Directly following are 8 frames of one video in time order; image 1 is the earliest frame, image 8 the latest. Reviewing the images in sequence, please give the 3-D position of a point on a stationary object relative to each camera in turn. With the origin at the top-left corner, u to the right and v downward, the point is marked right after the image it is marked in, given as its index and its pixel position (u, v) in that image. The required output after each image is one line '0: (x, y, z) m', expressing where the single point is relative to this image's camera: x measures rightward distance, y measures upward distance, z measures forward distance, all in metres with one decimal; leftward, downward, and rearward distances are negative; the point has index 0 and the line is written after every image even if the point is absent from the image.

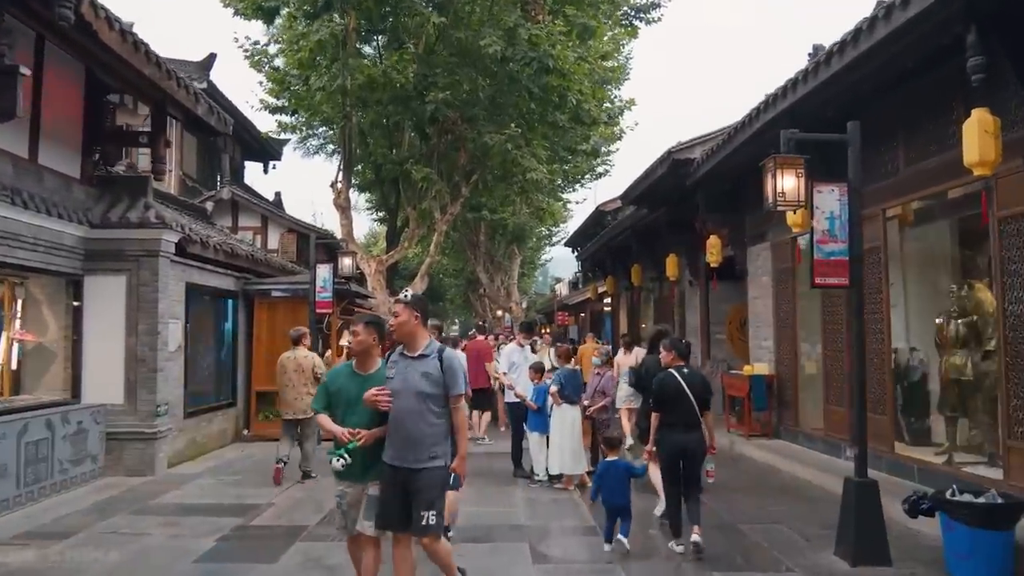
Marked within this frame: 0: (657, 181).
0: (+2.4, +1.7, +13.5) m
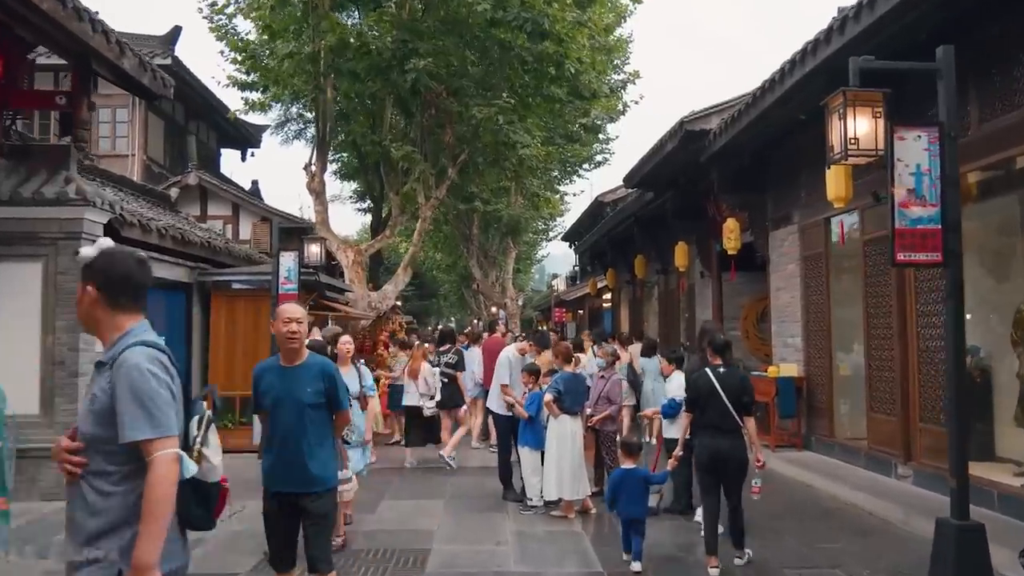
0: (+2.3, +1.9, +12.0) m
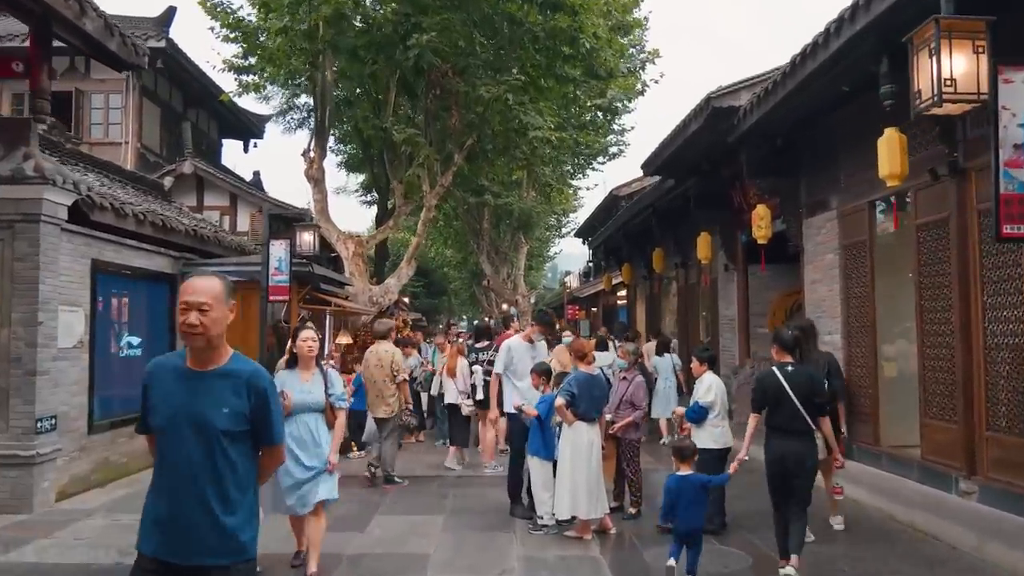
0: (+2.4, +2.0, +11.0) m
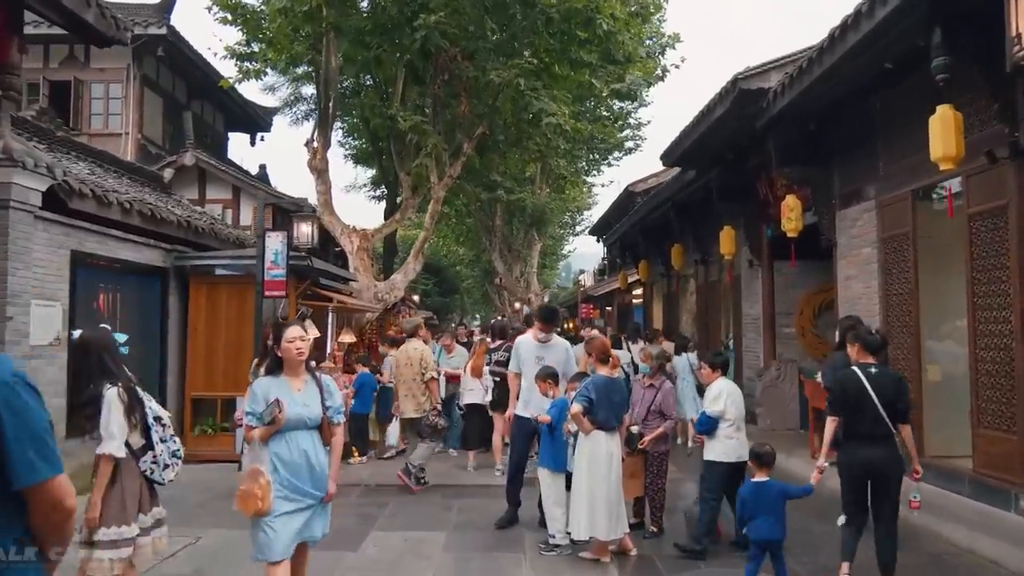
0: (+2.6, +2.0, +10.3) m
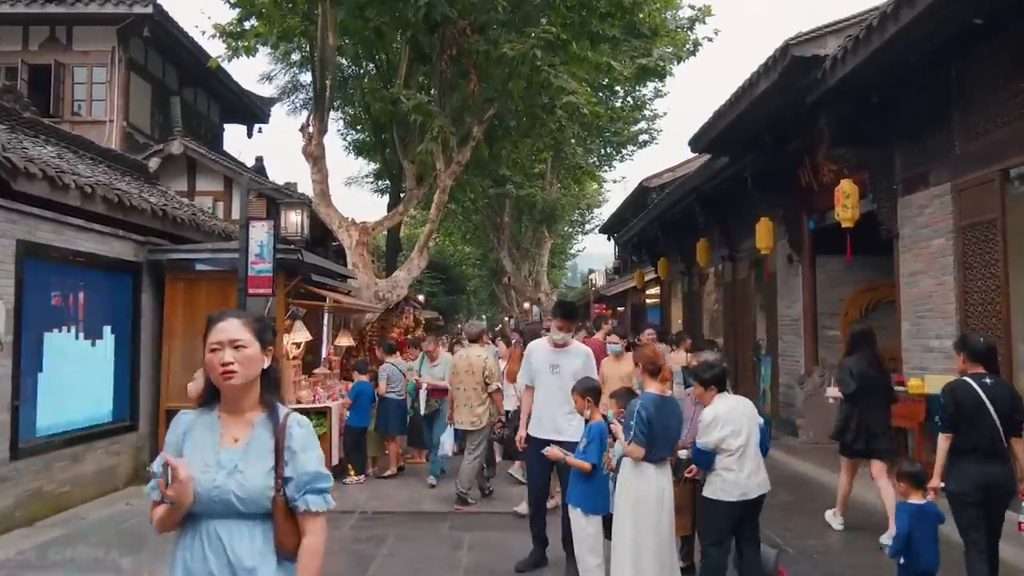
0: (+2.7, +2.0, +9.1) m
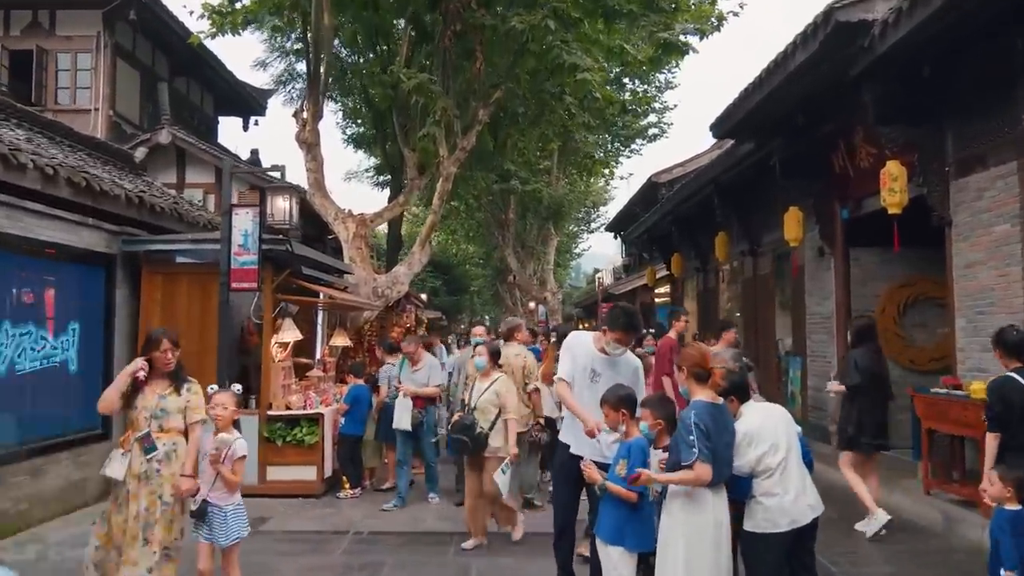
0: (+2.8, +2.1, +8.3) m
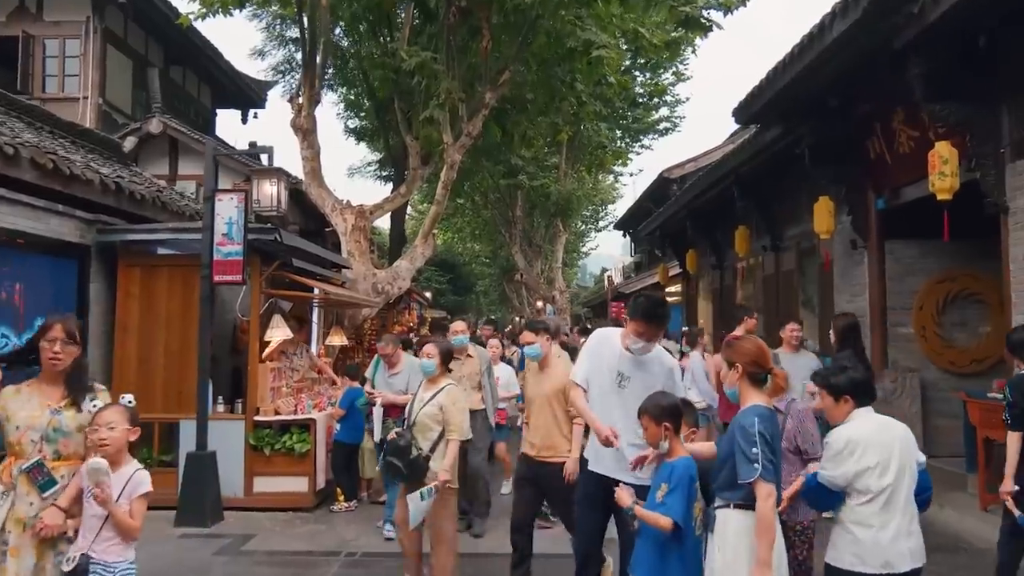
0: (+2.9, +2.2, +7.6) m
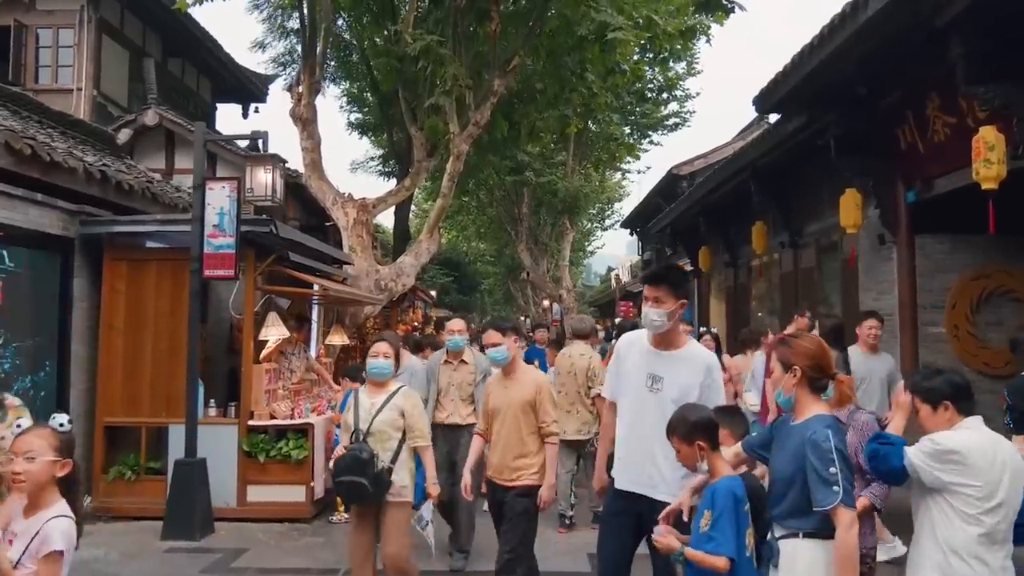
0: (+3.0, +2.2, +7.1) m
